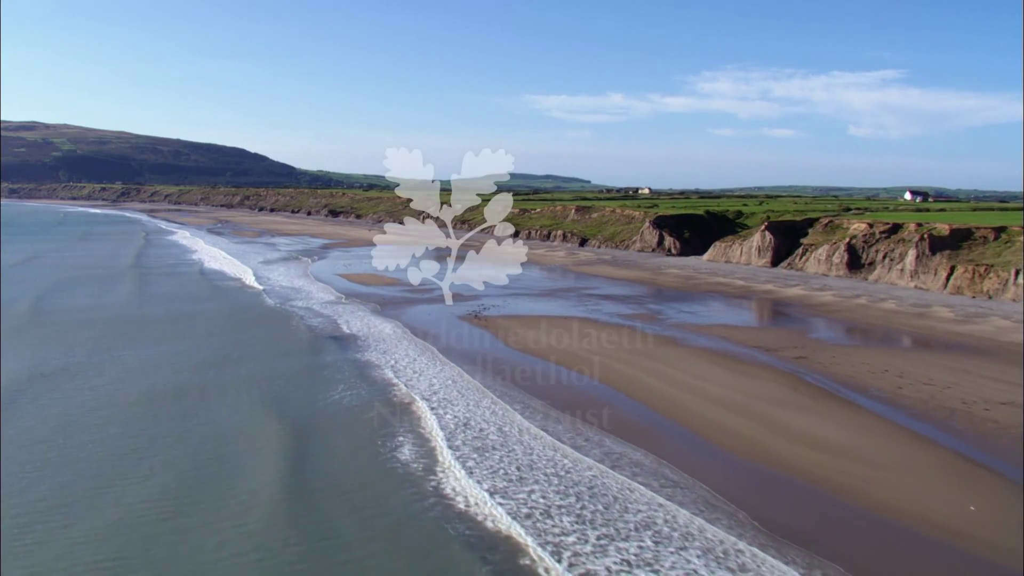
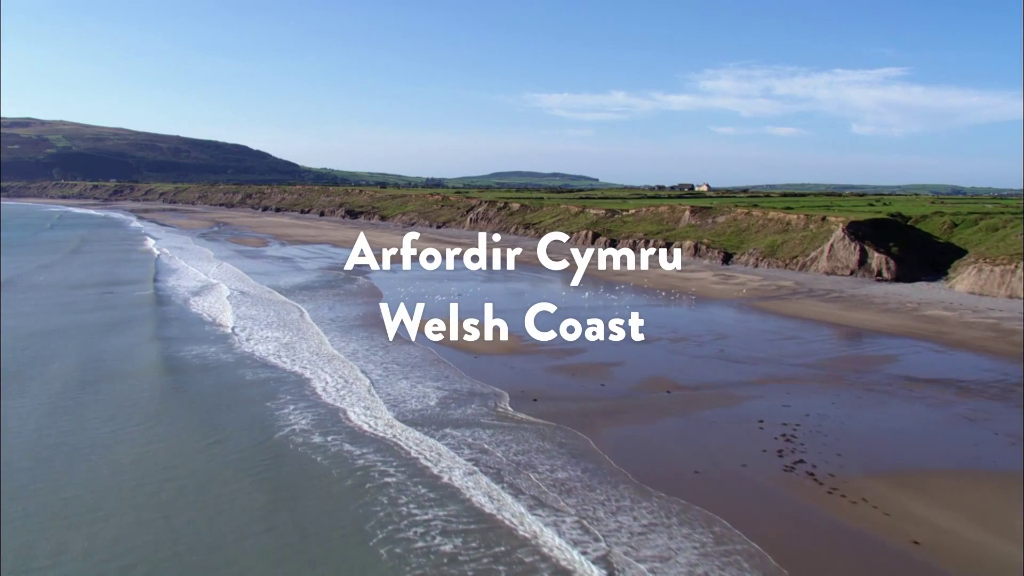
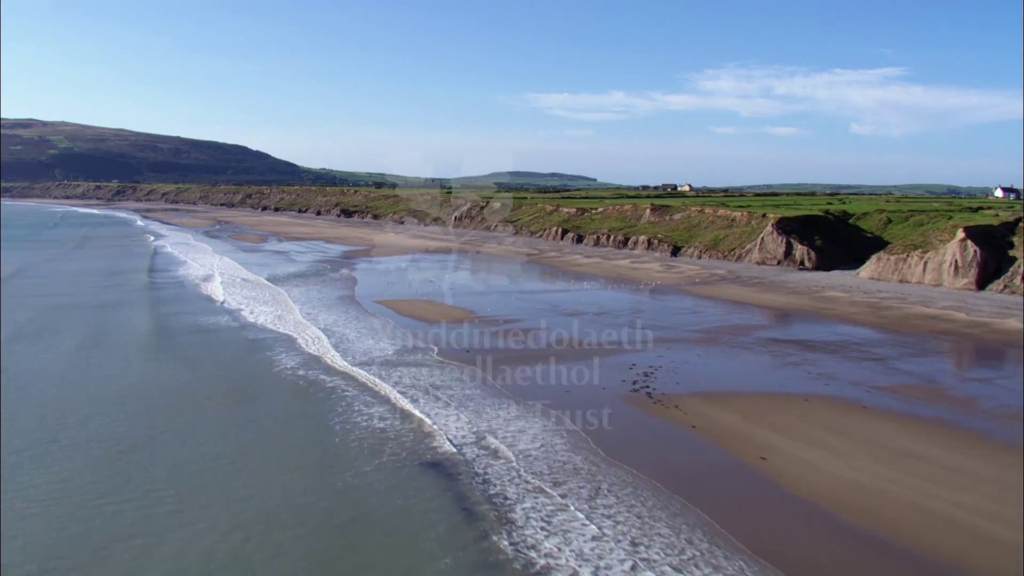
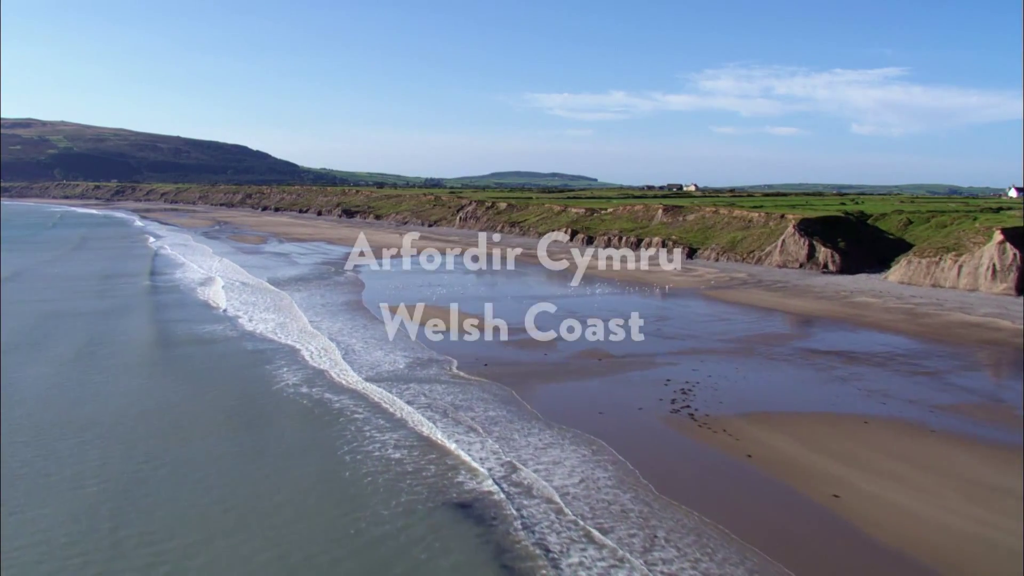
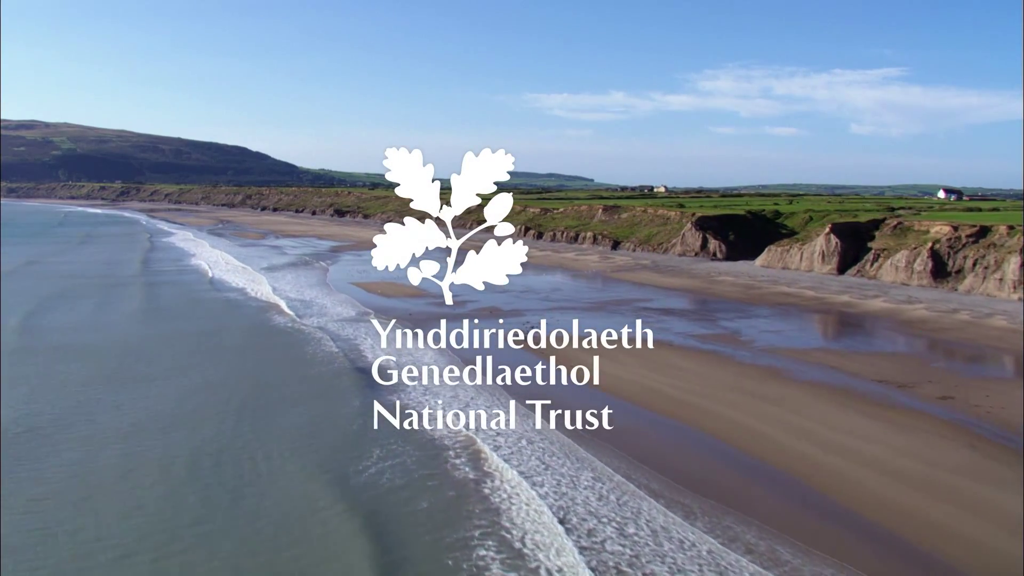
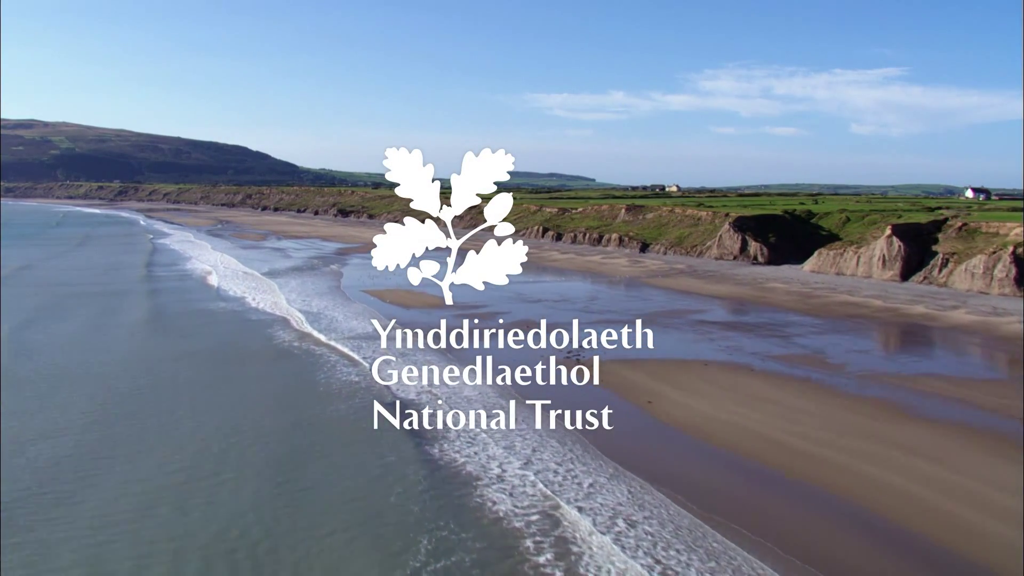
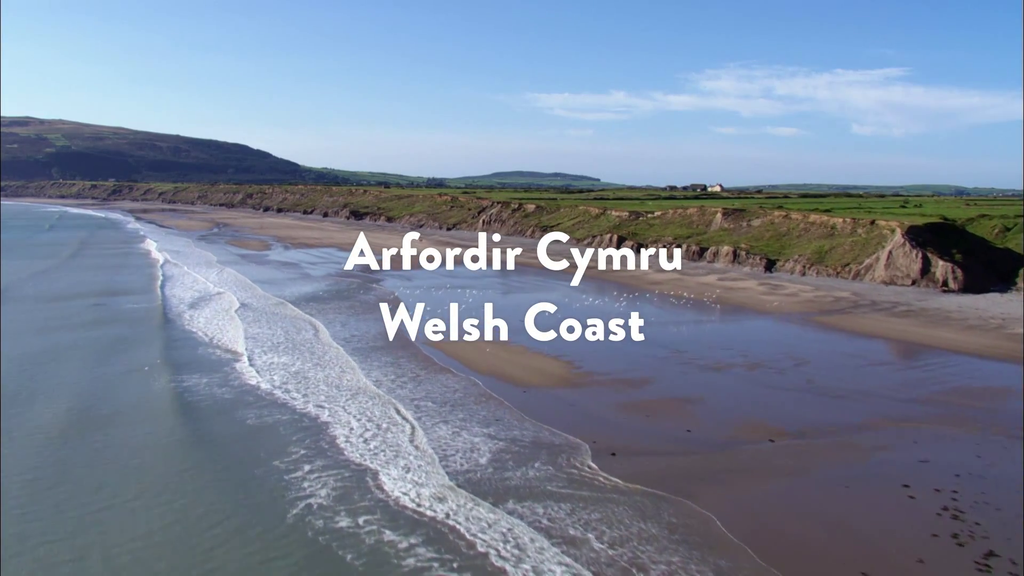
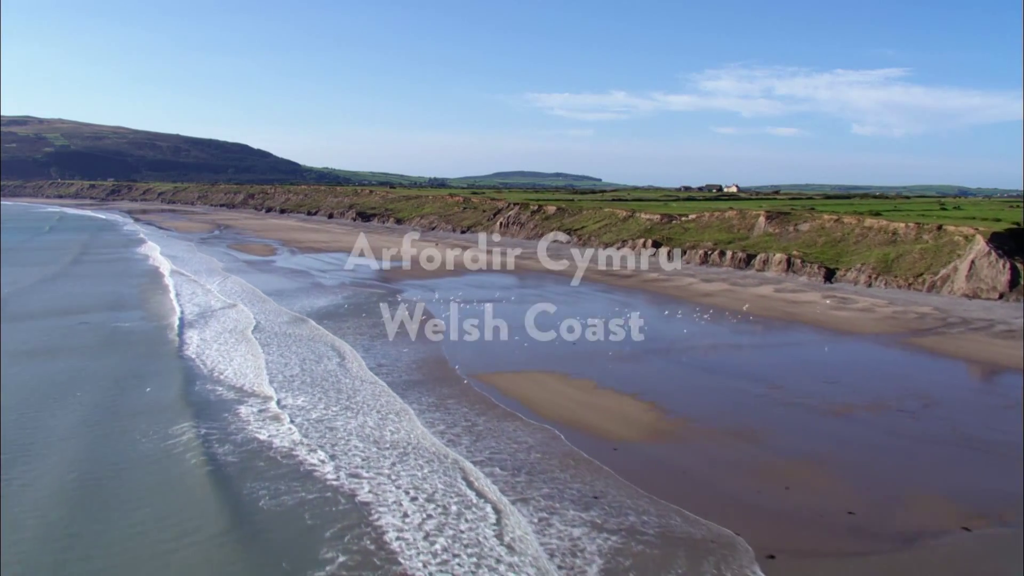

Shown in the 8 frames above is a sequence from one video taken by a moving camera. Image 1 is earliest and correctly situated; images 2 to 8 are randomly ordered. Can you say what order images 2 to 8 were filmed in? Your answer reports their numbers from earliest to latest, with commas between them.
5, 6, 3, 4, 2, 7, 8
